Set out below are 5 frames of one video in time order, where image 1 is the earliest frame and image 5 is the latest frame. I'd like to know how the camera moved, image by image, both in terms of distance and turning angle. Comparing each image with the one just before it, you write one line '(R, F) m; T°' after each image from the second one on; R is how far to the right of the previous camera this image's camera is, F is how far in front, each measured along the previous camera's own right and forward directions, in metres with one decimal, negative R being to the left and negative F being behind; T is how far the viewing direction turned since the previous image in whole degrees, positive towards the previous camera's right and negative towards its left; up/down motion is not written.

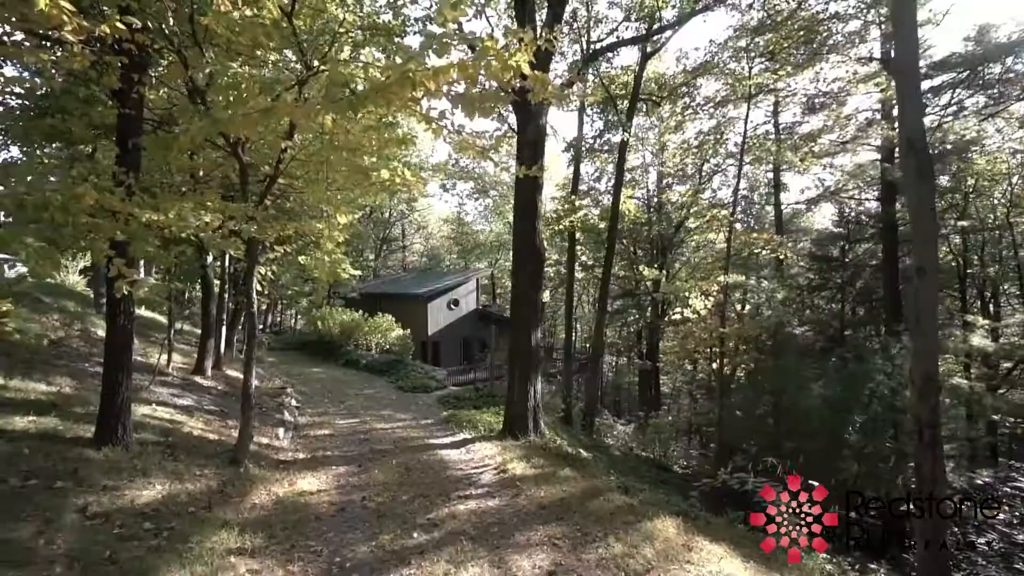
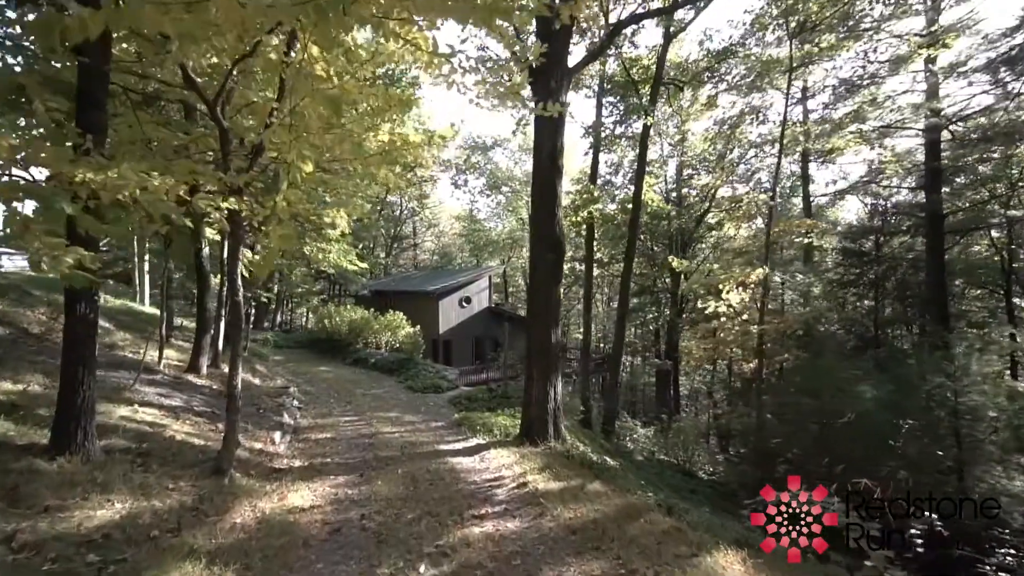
(-0.1, +0.8) m; -1°
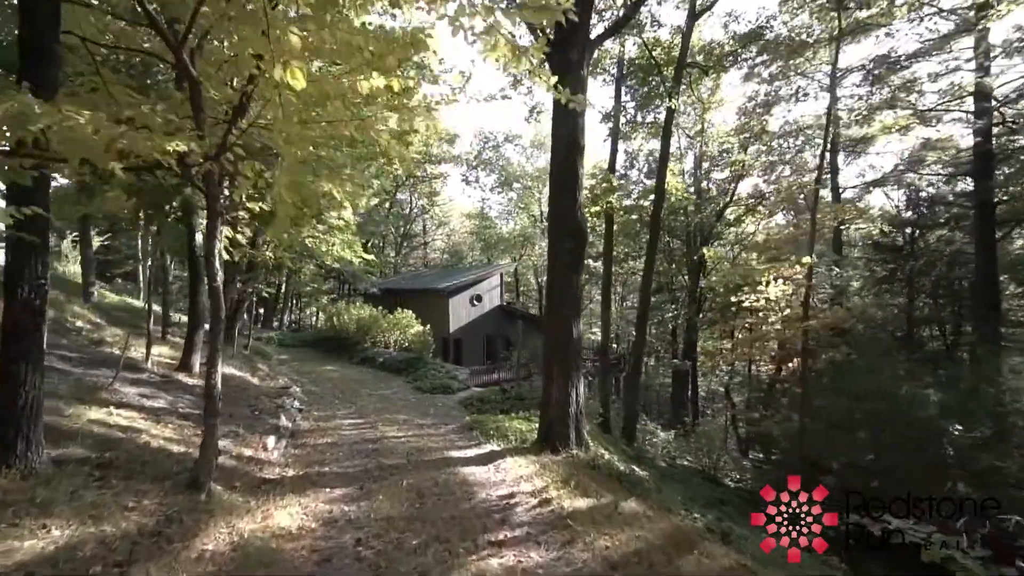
(-0.1, +0.8) m; -1°
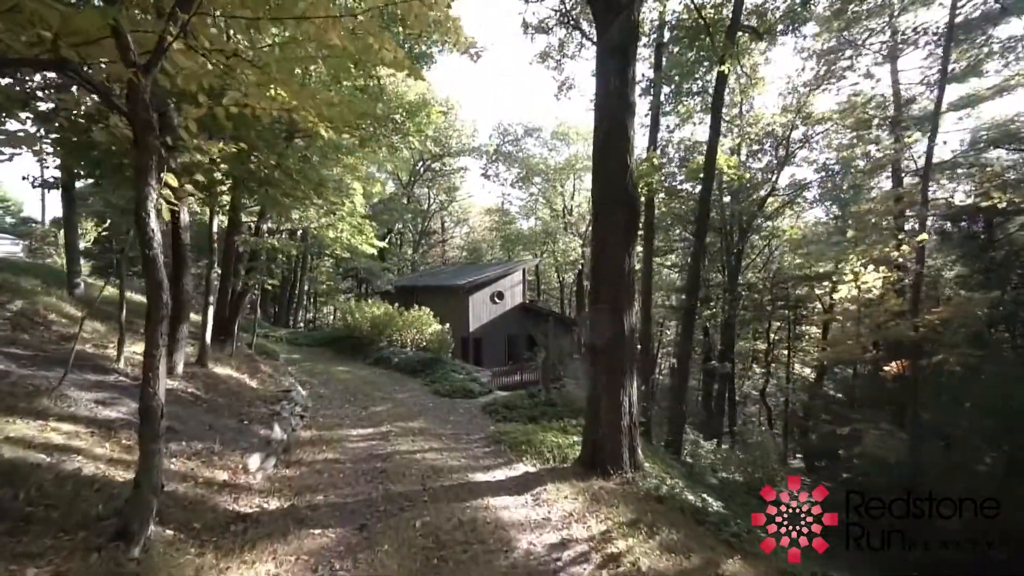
(-0.3, +1.4) m; -2°
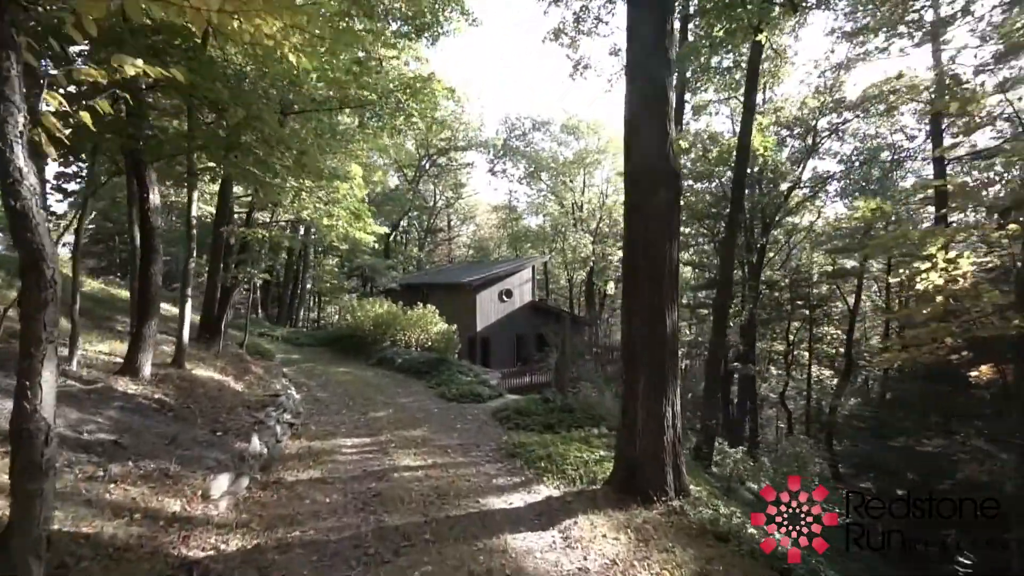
(-0.1, +1.0) m; -1°
